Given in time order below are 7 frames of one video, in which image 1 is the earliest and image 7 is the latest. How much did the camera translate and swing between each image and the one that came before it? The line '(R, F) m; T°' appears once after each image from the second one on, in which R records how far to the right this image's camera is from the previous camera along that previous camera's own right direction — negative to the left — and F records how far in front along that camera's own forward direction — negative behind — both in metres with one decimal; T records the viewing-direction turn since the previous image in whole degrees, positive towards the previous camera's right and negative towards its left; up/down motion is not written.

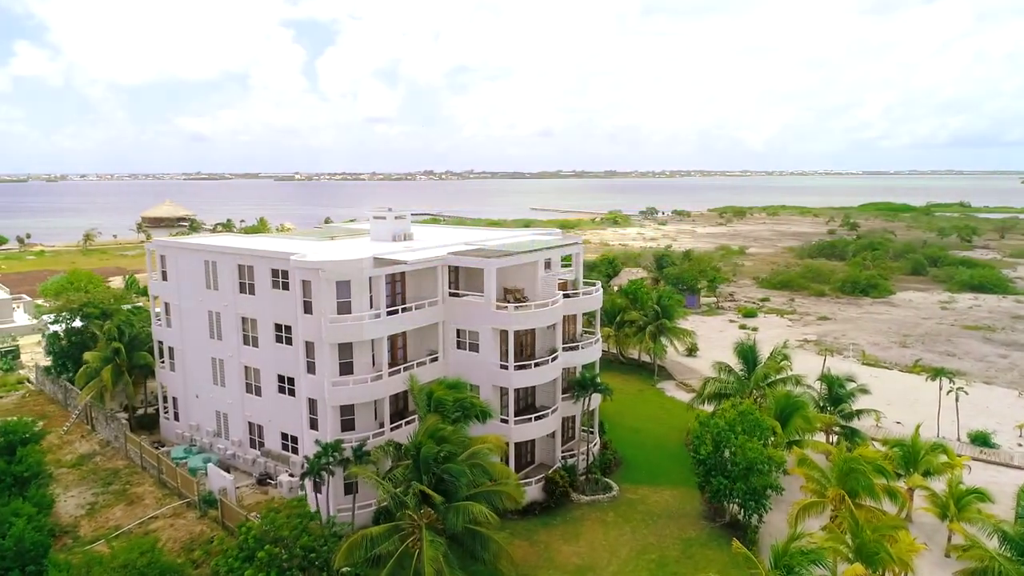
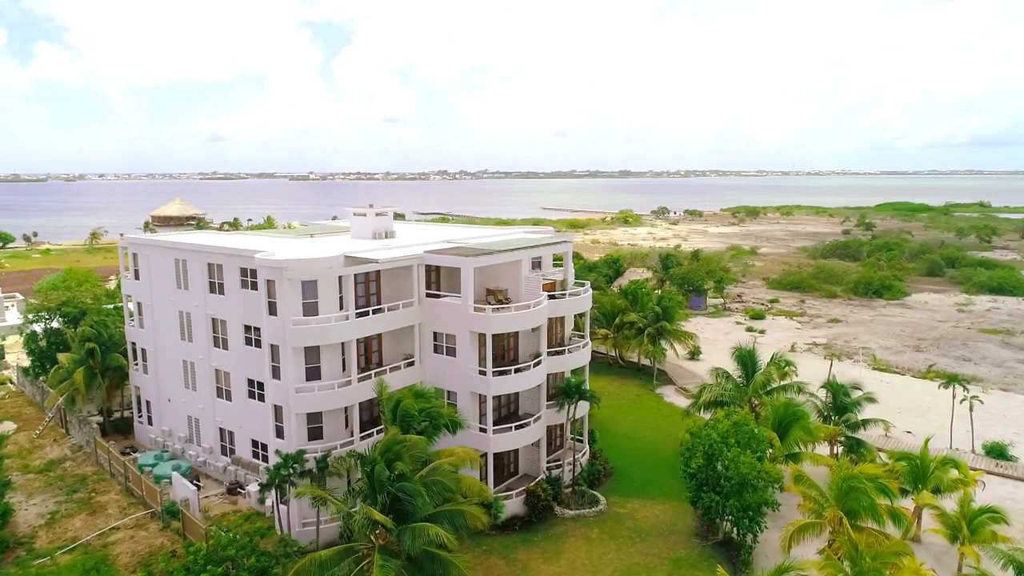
(+1.3, +1.7) m; -1°
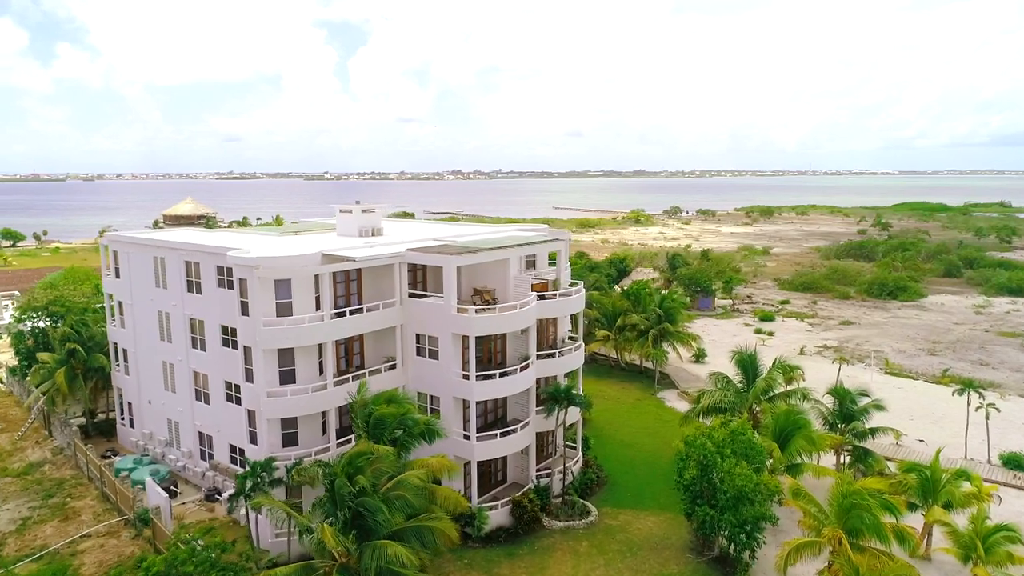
(+1.0, +1.3) m; -1°
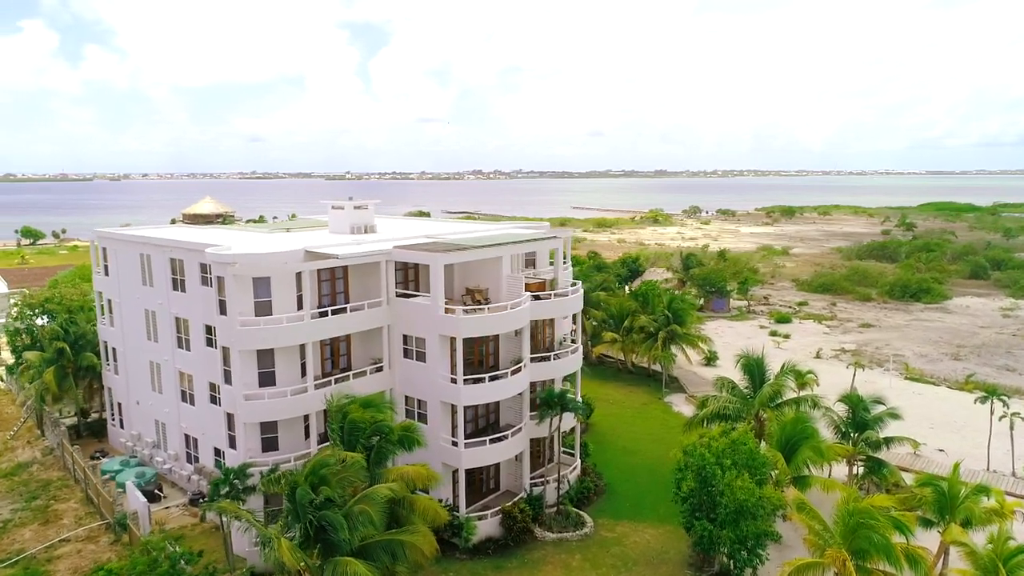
(+1.0, +1.2) m; -2°
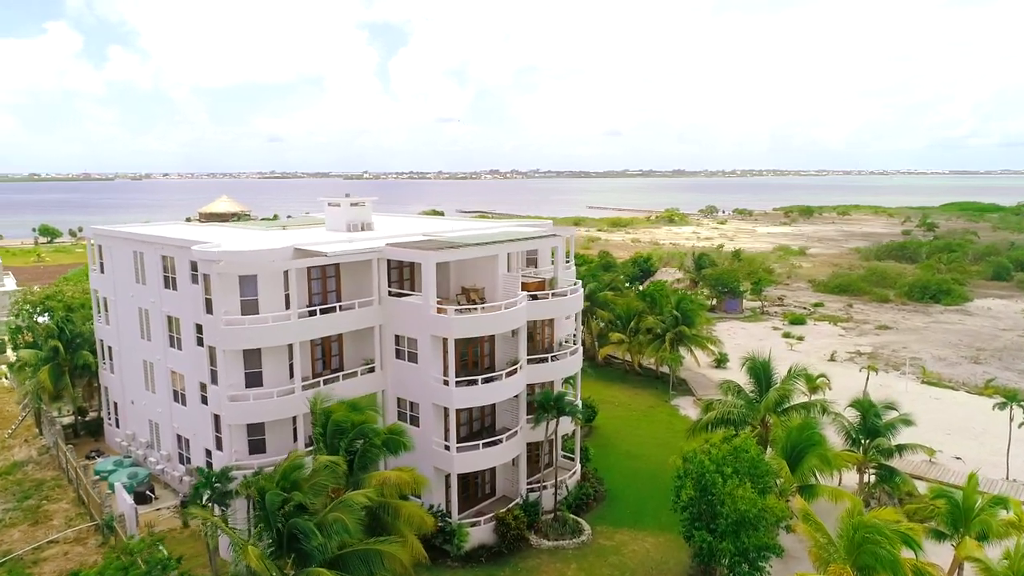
(+0.7, +0.8) m; -1°
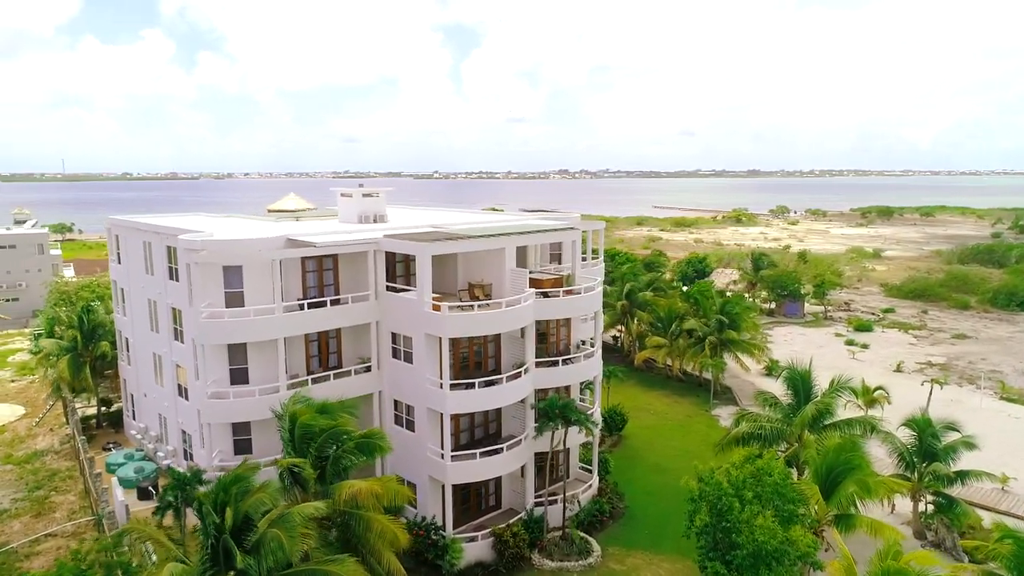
(+2.0, +2.1) m; -5°
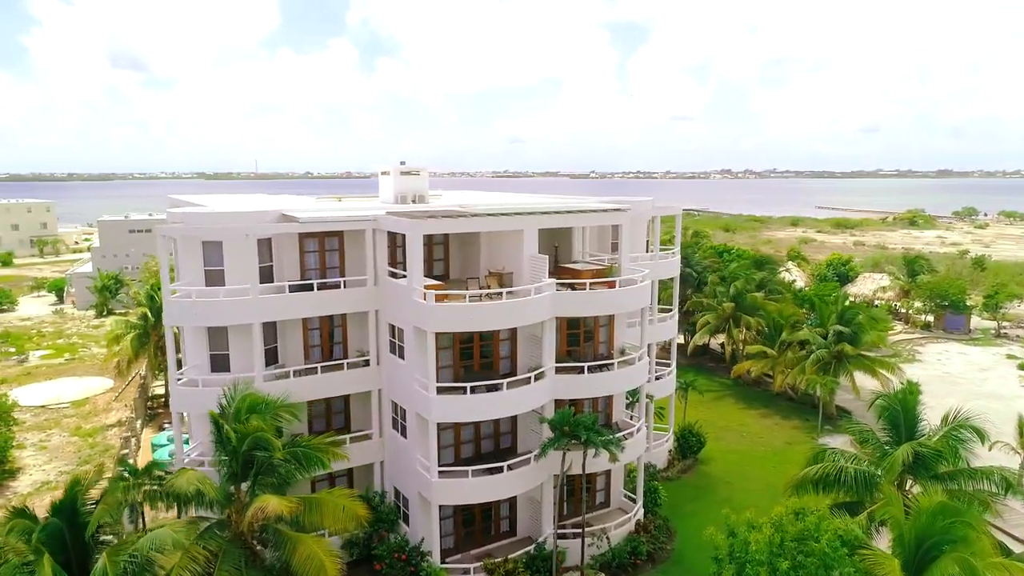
(+3.7, +4.0) m; -12°
